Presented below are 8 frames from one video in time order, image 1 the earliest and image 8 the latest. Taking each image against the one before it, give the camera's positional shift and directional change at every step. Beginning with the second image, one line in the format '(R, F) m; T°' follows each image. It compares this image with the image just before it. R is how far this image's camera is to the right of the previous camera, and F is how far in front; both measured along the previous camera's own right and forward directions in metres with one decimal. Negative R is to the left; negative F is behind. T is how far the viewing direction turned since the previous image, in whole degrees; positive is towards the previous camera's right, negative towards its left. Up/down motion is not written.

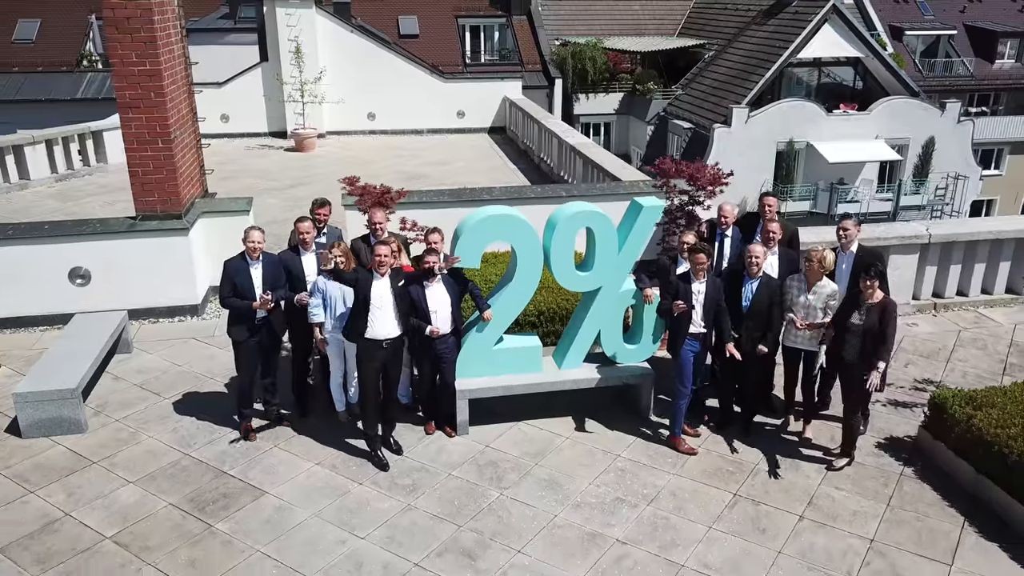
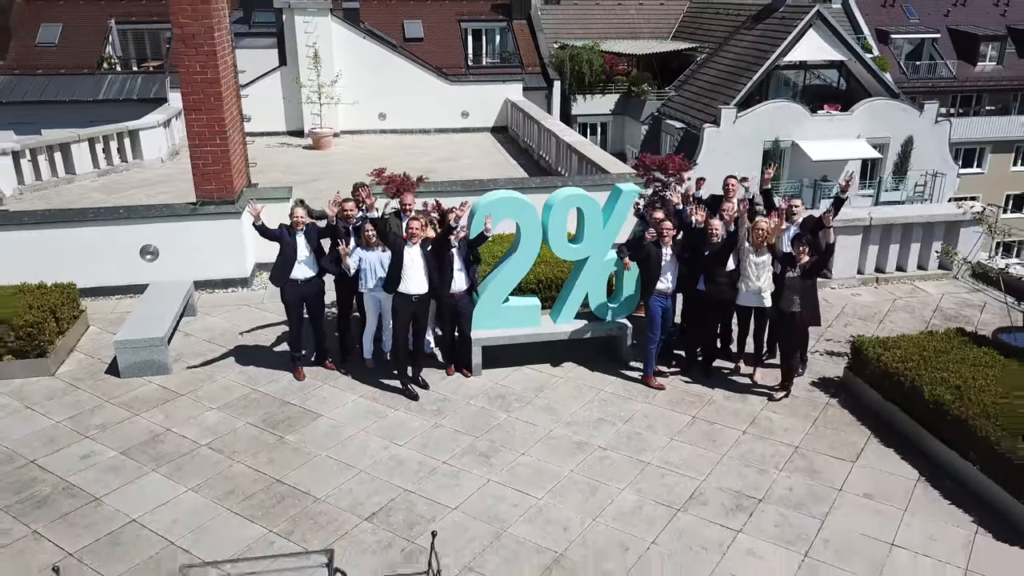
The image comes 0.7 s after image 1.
(0.0, -1.4) m; 0°
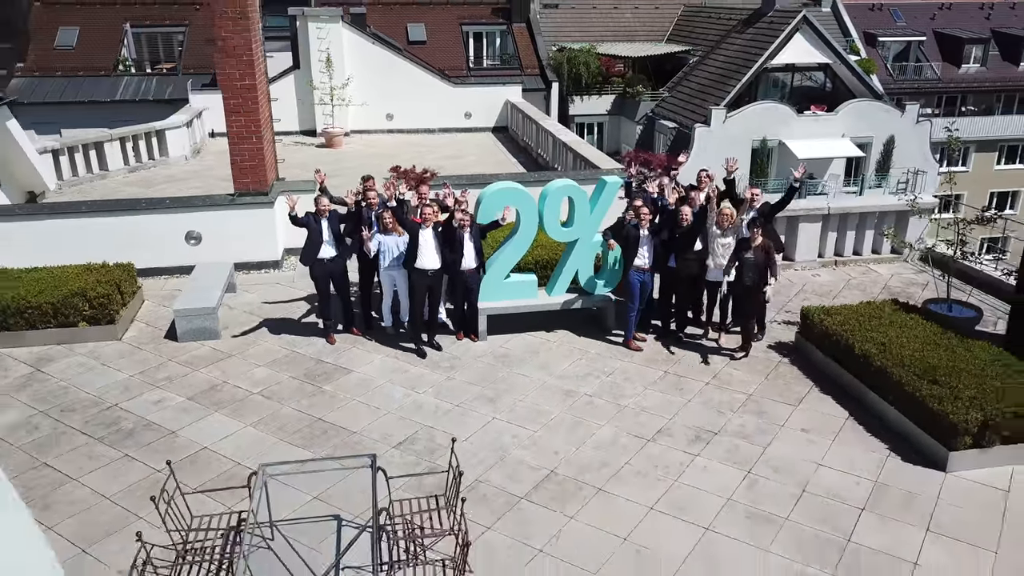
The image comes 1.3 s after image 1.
(0.0, -1.3) m; 0°
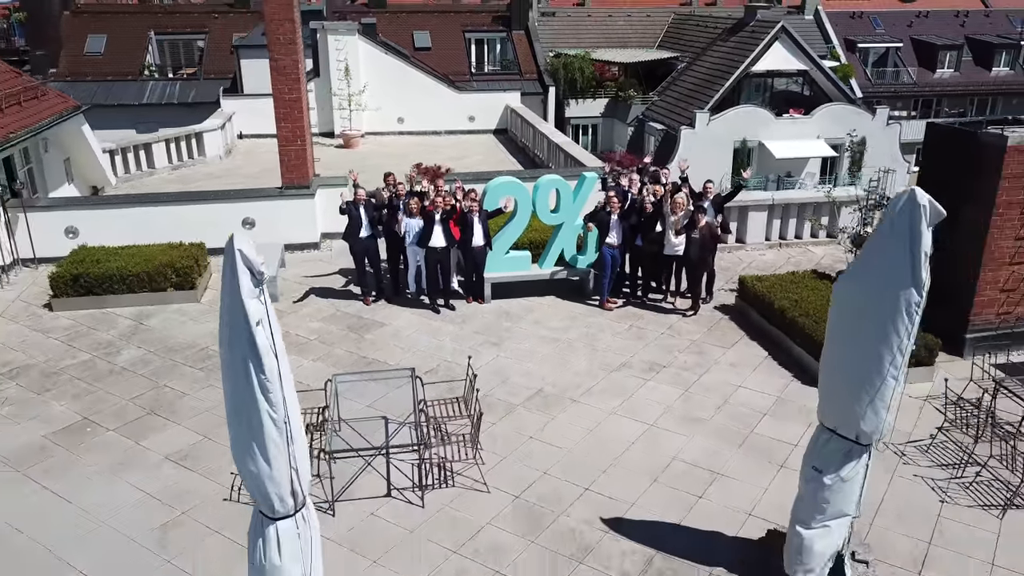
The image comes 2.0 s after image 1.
(0.0, -2.3) m; 0°
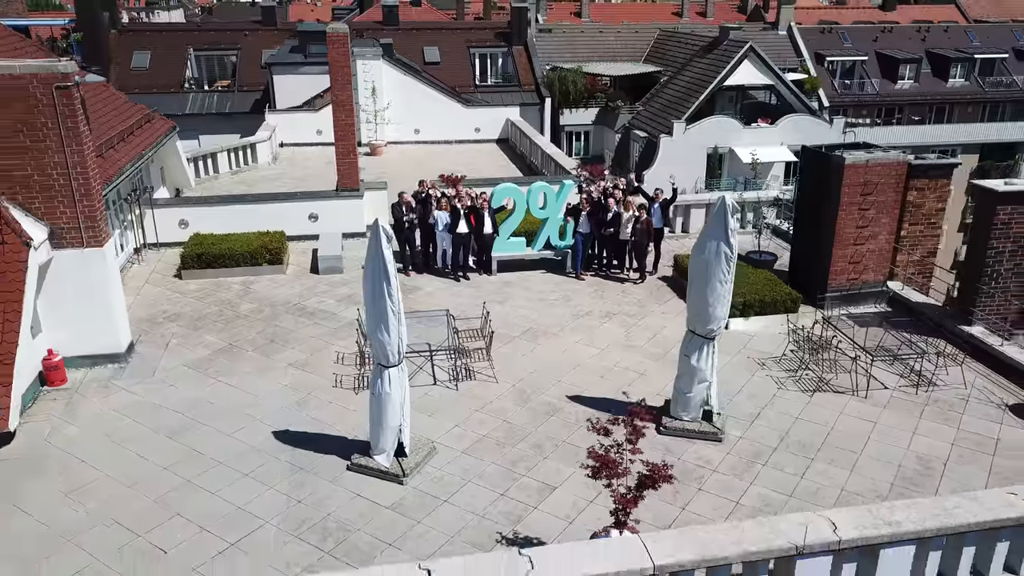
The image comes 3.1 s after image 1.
(0.0, -4.3) m; 0°
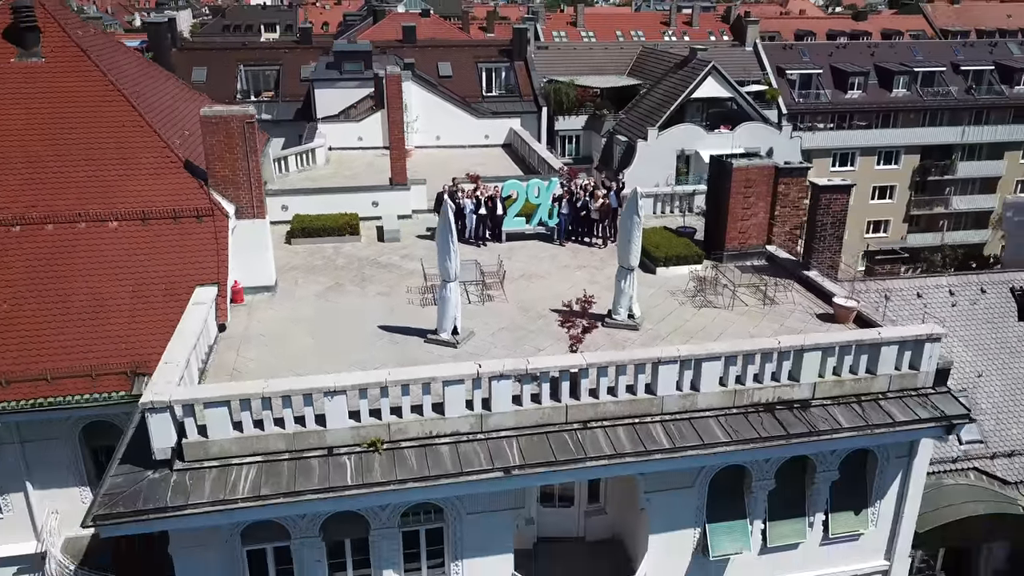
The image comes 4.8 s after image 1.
(-0.1, -7.1) m; 0°
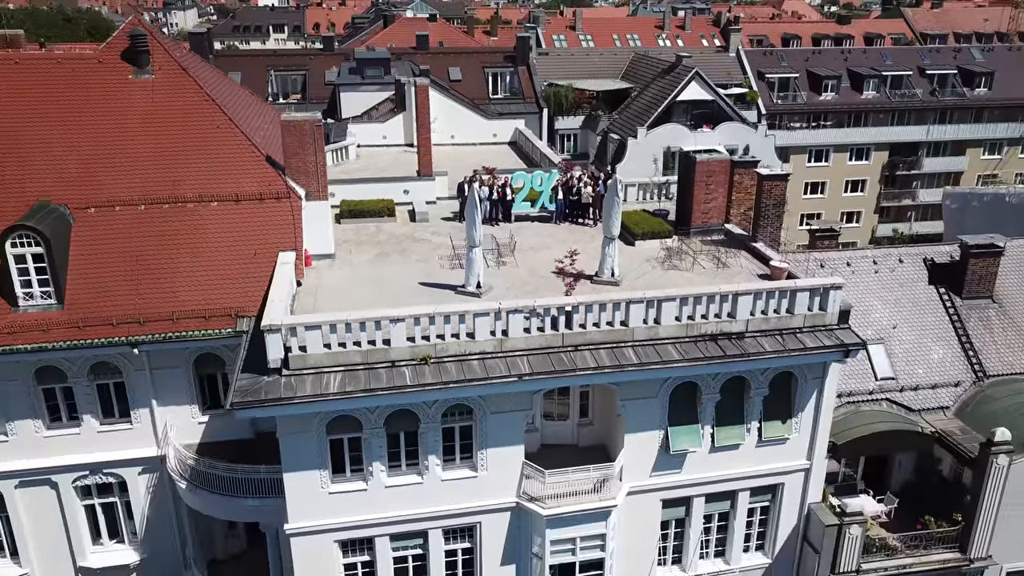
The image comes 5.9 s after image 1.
(-0.2, -5.1) m; 0°
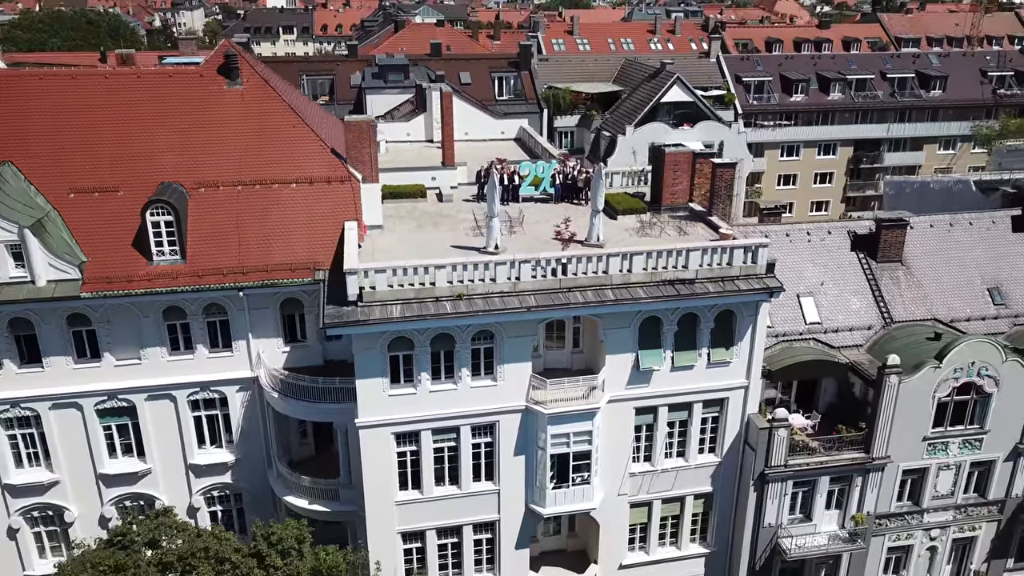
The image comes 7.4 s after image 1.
(-0.3, -6.9) m; 0°
